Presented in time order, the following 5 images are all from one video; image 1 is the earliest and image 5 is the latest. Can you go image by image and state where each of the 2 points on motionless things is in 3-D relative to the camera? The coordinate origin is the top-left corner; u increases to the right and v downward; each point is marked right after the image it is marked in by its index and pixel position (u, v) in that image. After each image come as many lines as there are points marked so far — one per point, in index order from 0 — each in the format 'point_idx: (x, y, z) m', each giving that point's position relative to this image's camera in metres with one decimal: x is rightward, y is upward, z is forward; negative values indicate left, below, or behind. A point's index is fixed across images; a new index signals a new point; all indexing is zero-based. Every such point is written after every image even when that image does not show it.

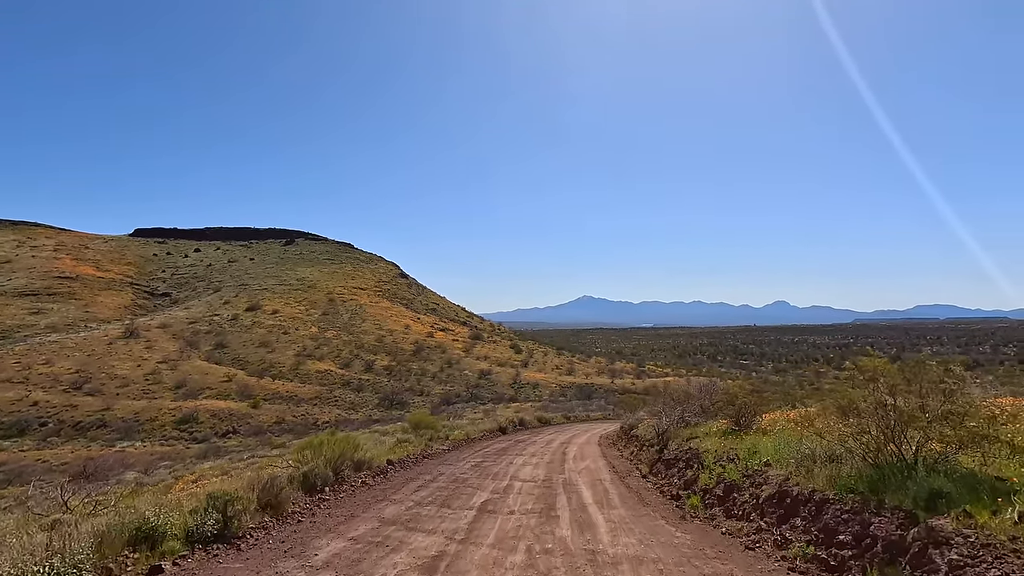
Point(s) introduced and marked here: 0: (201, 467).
0: (-10.2, -5.8, +18.4) m
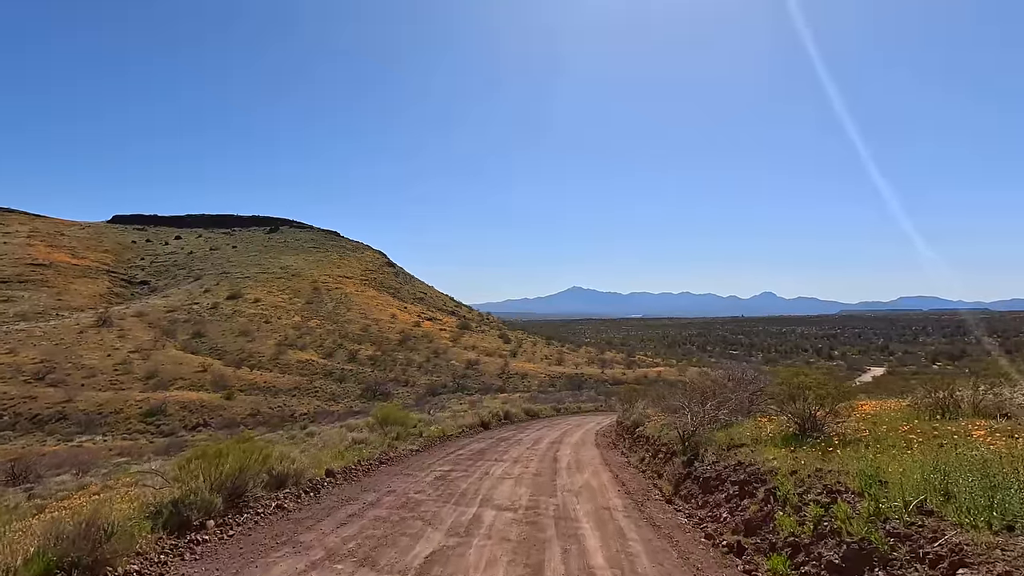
0: (-10.6, -5.2, +16.4) m
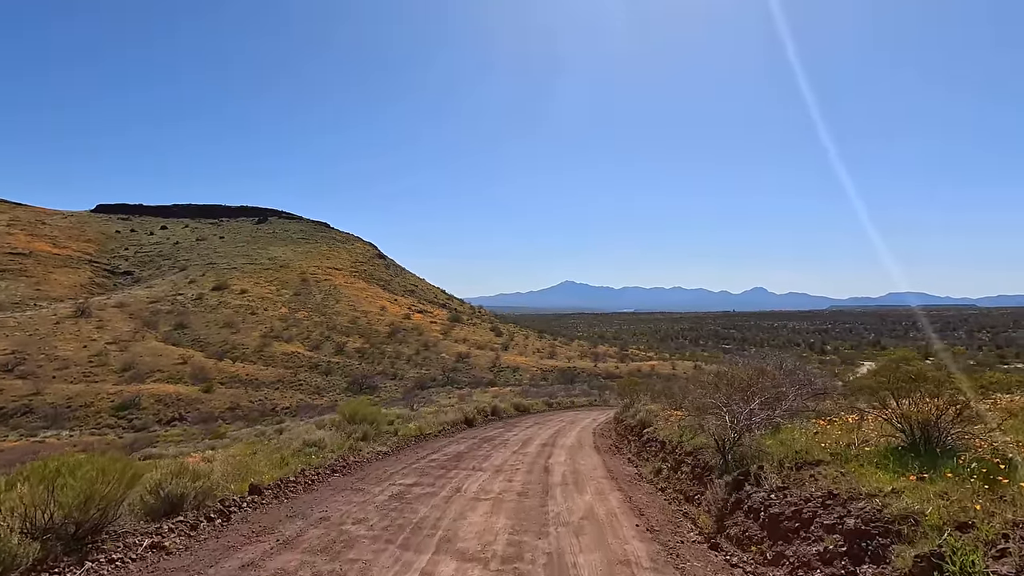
0: (-11.0, -4.7, +14.8) m
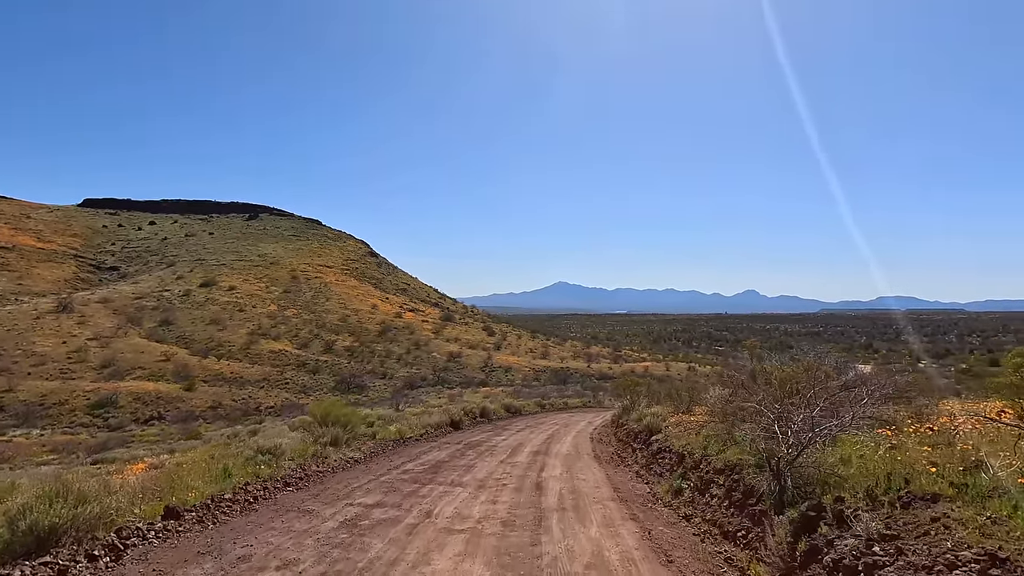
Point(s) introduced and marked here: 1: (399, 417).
0: (-11.2, -4.4, +13.7) m
1: (-3.7, -4.2, +18.8) m
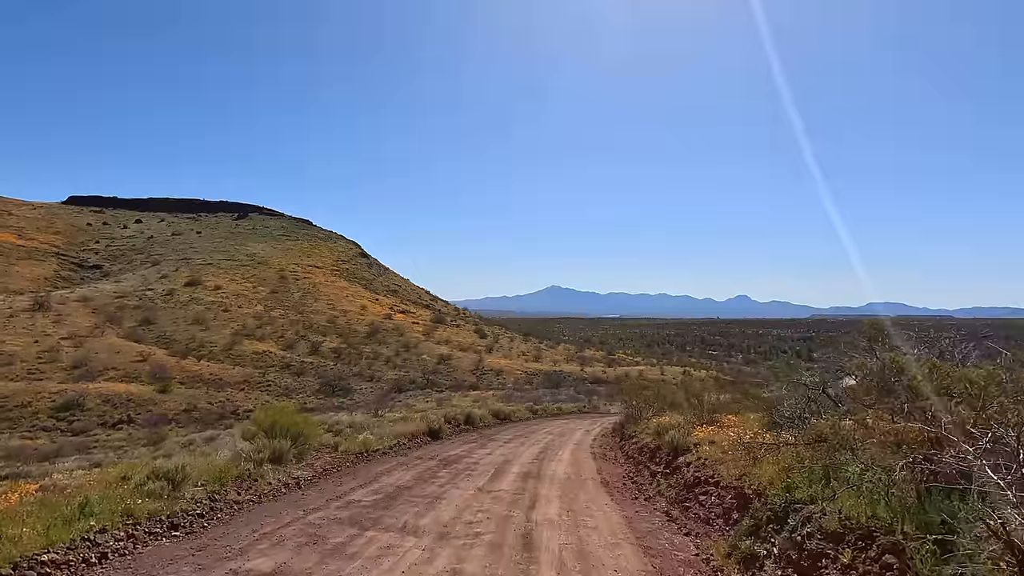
0: (-11.5, -4.1, +11.9) m
1: (-4.0, -4.0, +17.2) m
